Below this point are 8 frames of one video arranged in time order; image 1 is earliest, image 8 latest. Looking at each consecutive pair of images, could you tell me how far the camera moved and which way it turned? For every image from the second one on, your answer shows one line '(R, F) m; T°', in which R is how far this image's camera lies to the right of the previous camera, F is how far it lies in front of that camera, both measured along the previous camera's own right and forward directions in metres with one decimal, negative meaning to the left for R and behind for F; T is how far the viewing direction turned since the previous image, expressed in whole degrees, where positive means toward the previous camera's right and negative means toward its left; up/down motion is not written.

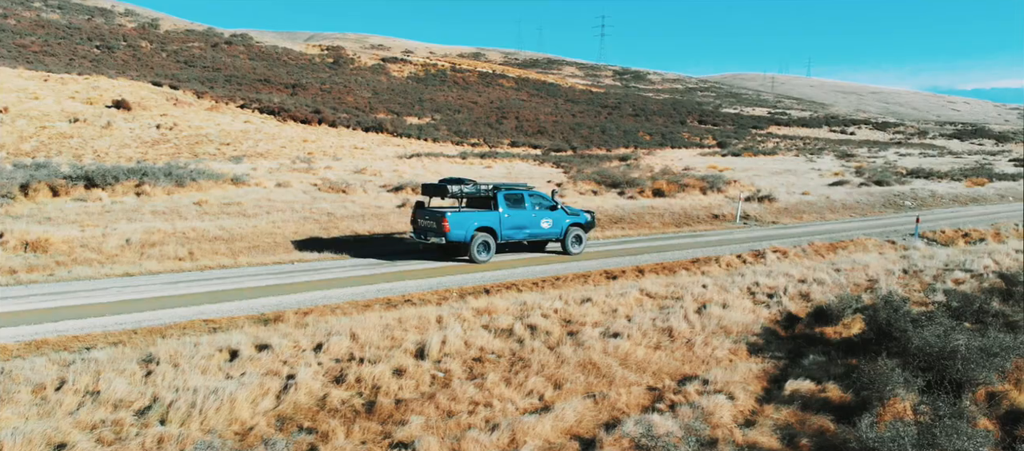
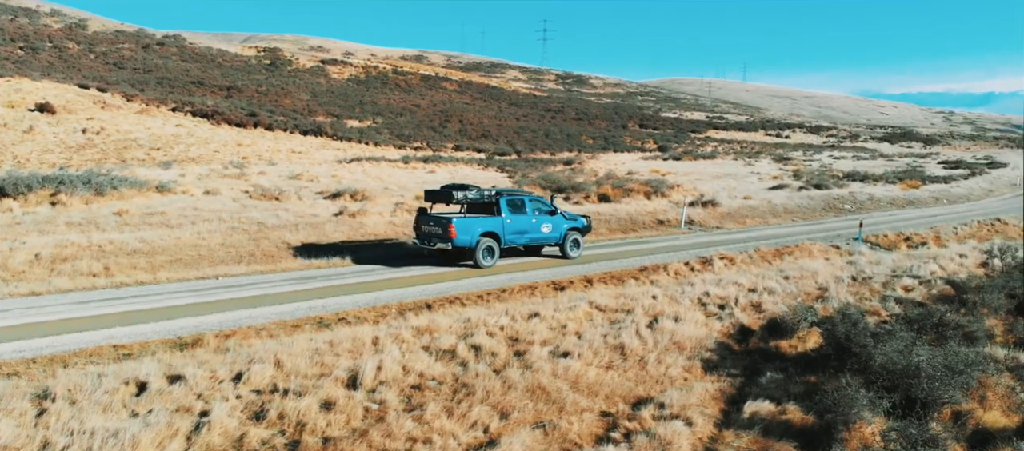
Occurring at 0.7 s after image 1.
(+0.1, +0.8) m; +4°
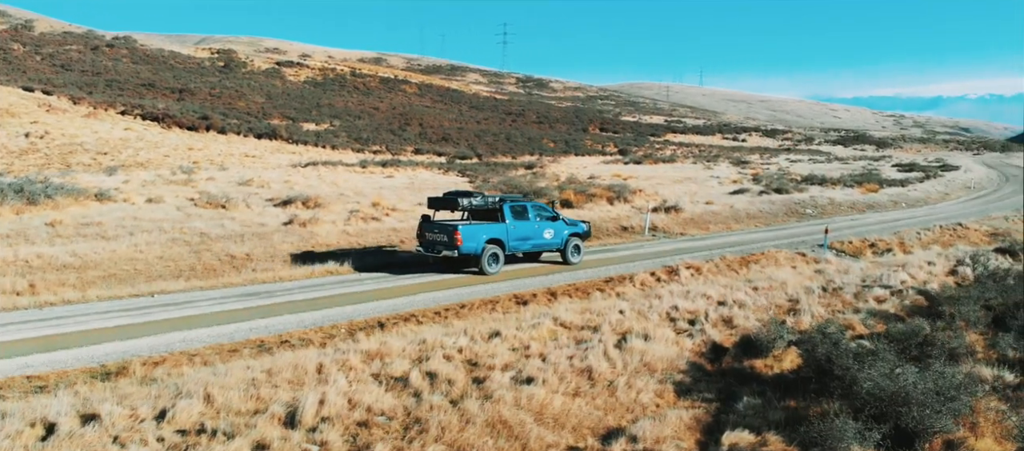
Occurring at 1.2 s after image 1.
(+0.1, +0.9) m; +3°
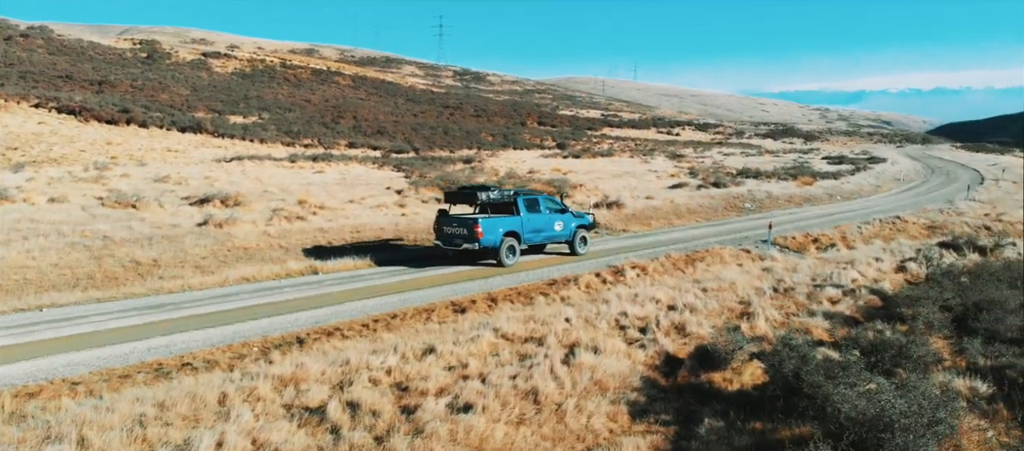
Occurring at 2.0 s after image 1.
(+0.1, +1.3) m; +5°
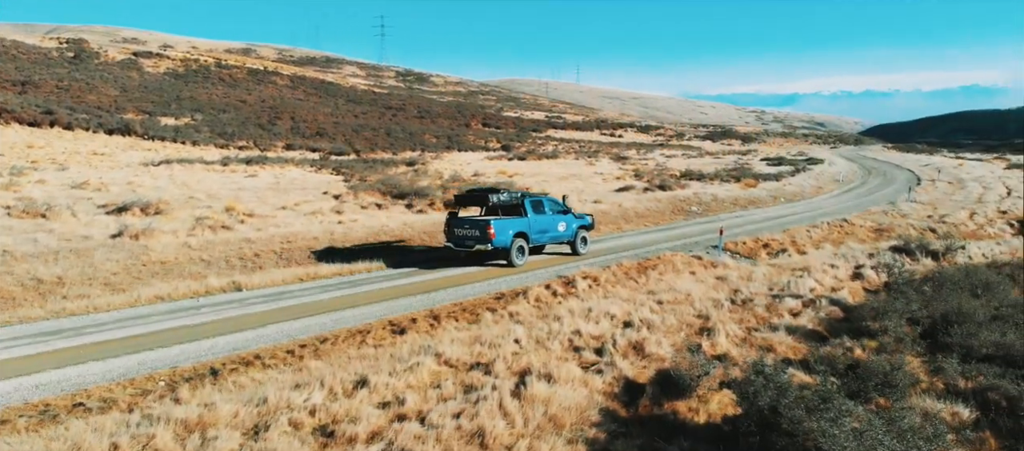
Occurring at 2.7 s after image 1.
(0.0, +1.1) m; +4°
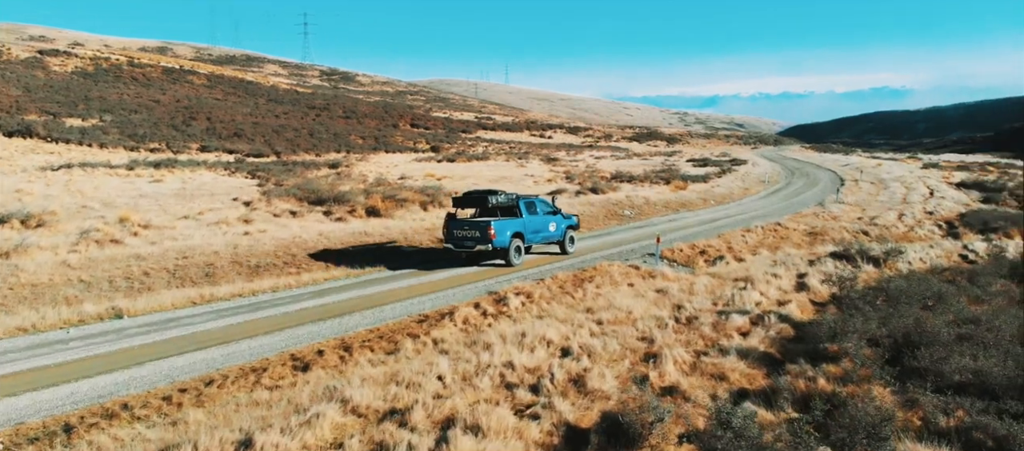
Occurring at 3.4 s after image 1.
(+0.2, +1.6) m; +5°
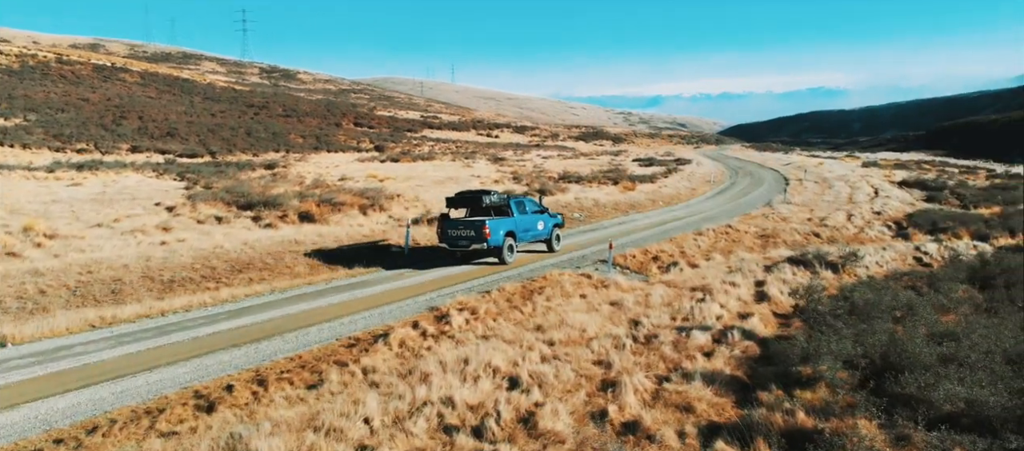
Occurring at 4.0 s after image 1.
(+0.1, +1.4) m; +4°
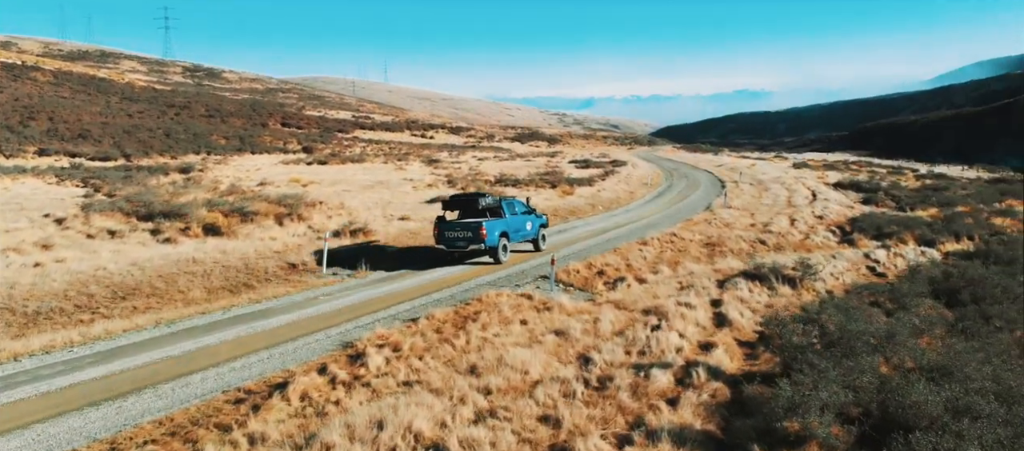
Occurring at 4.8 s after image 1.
(+0.1, +2.0) m; +5°
